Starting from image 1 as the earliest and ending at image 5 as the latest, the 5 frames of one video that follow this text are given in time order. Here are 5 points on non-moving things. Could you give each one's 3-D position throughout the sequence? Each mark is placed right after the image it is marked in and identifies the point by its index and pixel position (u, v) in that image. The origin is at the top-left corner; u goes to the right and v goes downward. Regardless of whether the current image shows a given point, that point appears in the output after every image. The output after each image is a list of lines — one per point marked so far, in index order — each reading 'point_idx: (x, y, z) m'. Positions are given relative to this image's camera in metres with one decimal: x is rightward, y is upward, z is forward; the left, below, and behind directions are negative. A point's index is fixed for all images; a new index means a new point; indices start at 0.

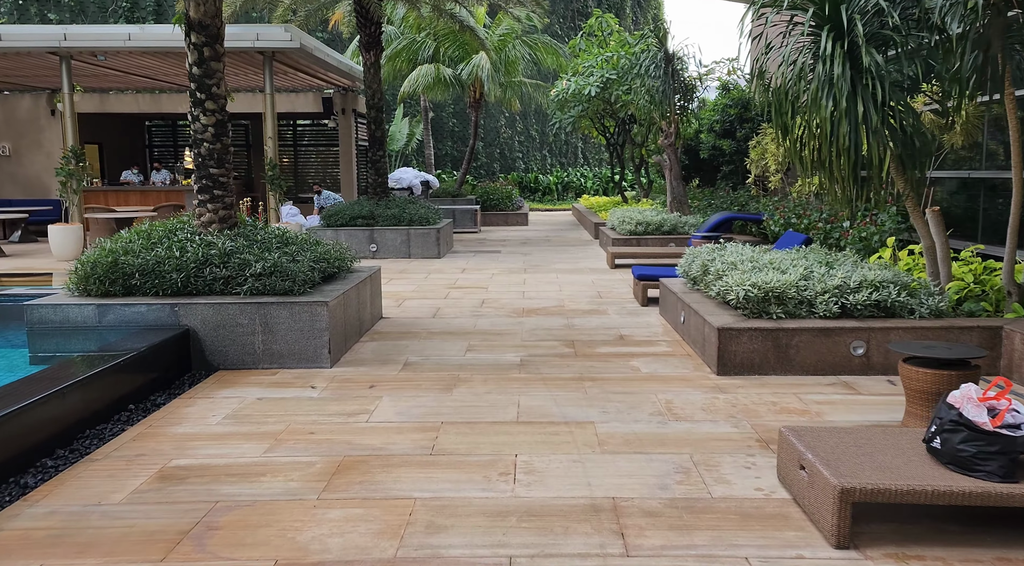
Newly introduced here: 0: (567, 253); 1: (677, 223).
0: (+0.9, +0.5, +14.6) m
1: (+2.6, +0.9, +13.6) m
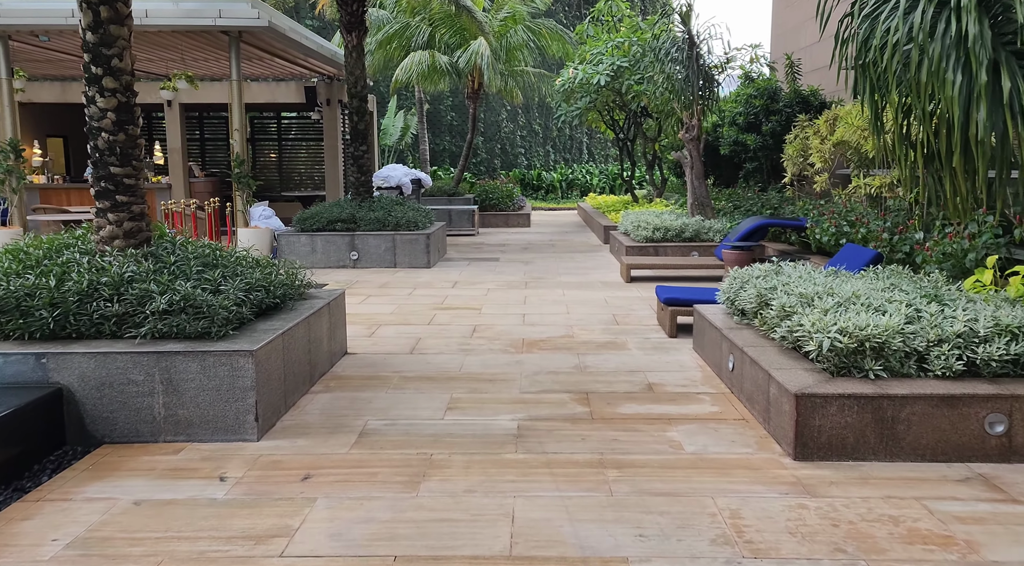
0: (+0.9, +0.3, +12.9) m
1: (+2.6, +0.8, +11.9) m
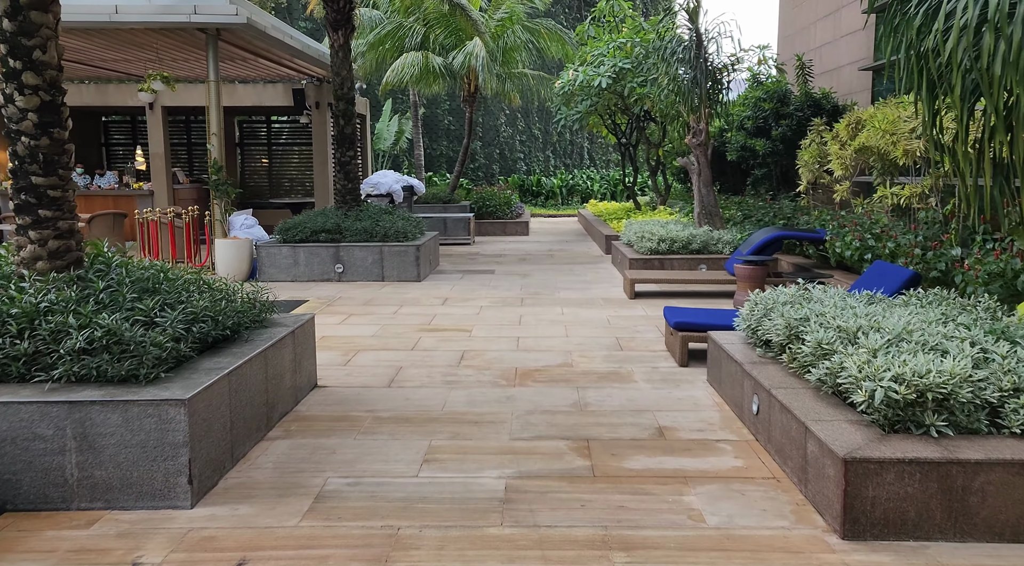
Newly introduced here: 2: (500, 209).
0: (+0.9, +0.1, +12.1) m
1: (+2.5, +0.6, +11.1) m
2: (-0.3, +1.7, +19.5) m
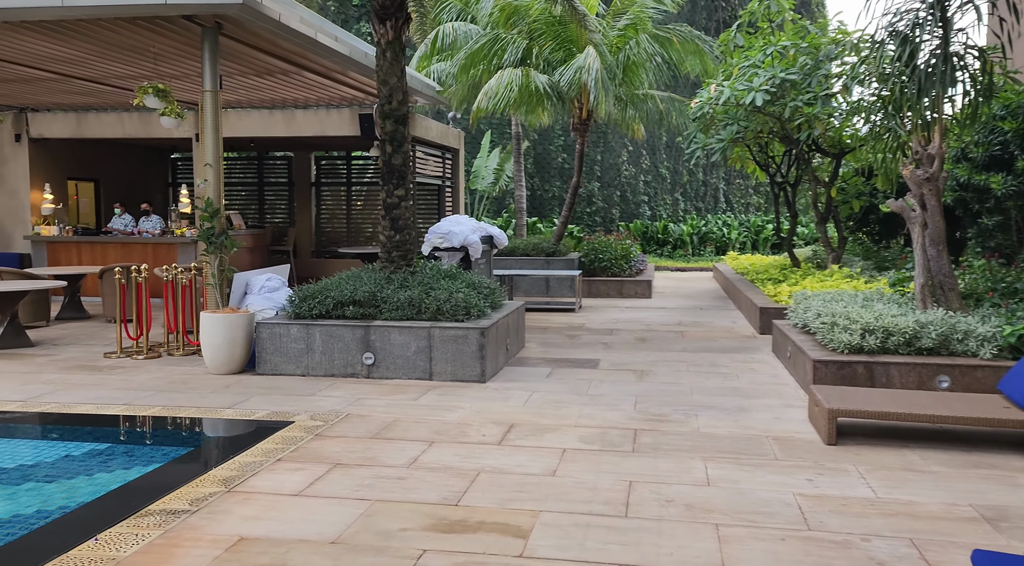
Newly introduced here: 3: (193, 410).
0: (+1.9, -0.9, +8.0) m
1: (+3.4, -0.4, +6.8) m
2: (+1.9, +0.3, +15.5) m
3: (-2.6, -1.0, +6.9) m
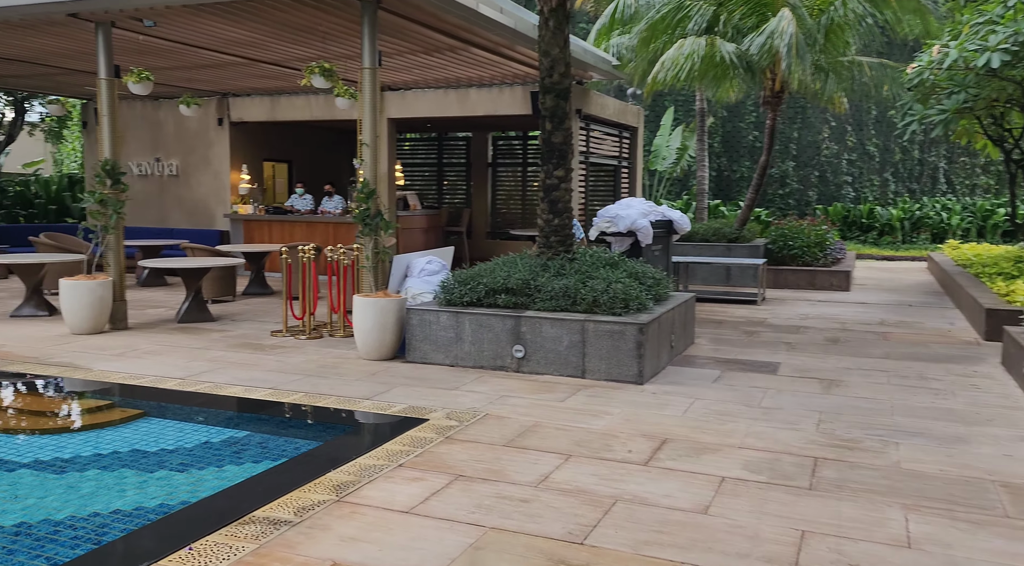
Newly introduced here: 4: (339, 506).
0: (+3.2, -0.8, +6.7) m
1: (+4.5, -0.4, +5.1) m
2: (+4.9, +0.5, +14.0) m
3: (-1.4, -0.9, +6.6) m
4: (-0.9, -1.1, +4.3) m
